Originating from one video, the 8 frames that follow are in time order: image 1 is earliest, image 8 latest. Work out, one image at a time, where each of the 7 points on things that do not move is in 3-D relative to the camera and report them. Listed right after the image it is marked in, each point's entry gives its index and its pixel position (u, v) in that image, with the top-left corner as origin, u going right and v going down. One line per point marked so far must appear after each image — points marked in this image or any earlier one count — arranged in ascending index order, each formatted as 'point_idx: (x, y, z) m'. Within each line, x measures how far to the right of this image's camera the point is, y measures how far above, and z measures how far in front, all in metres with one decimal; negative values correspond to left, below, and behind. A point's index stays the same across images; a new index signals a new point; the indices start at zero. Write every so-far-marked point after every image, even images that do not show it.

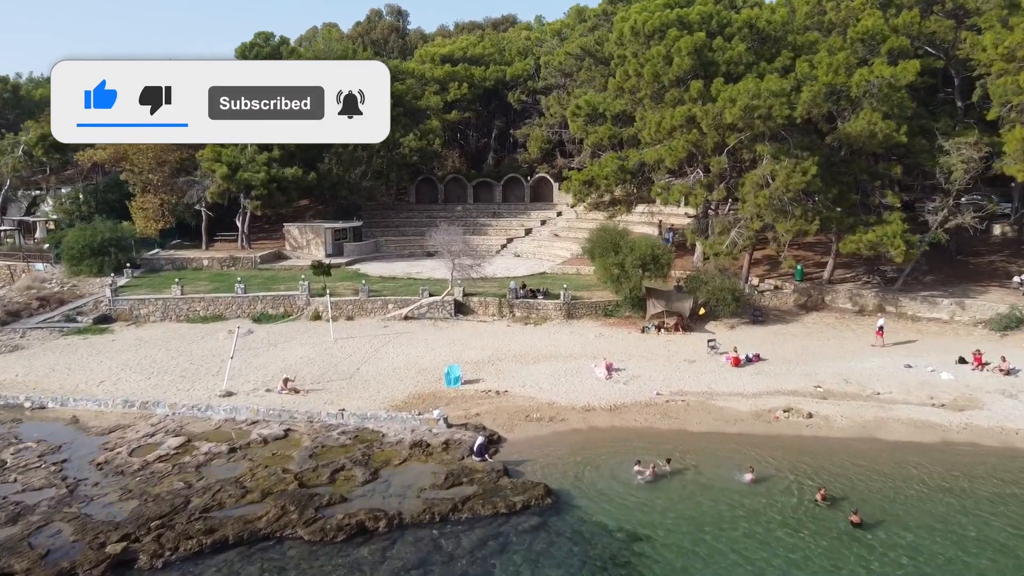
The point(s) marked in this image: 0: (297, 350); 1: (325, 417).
0: (-5.3, -1.5, +19.7) m
1: (-3.4, -2.4, +14.7) m
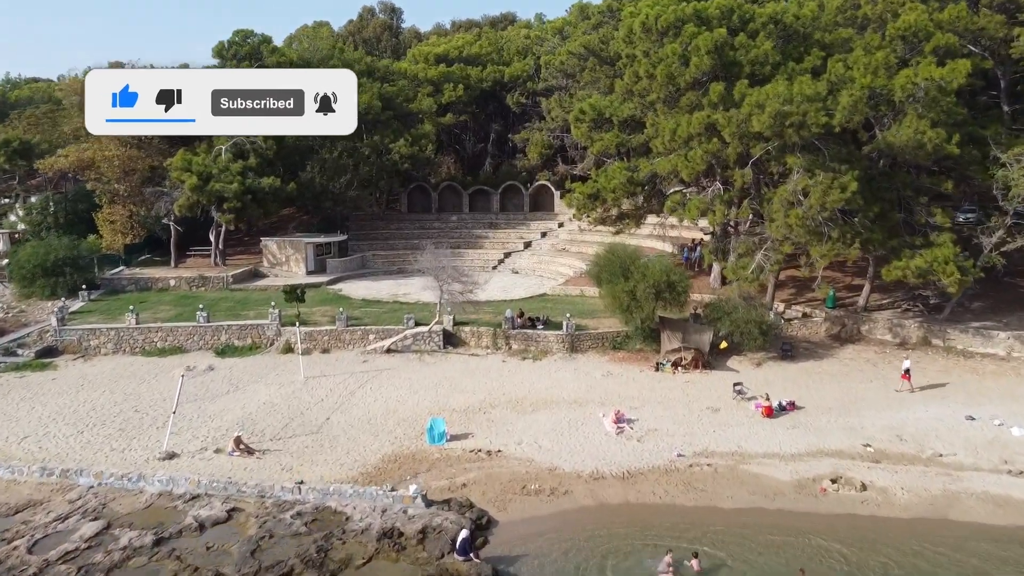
0: (-5.4, -2.2, +17.2) m
1: (-3.5, -3.1, +12.1) m
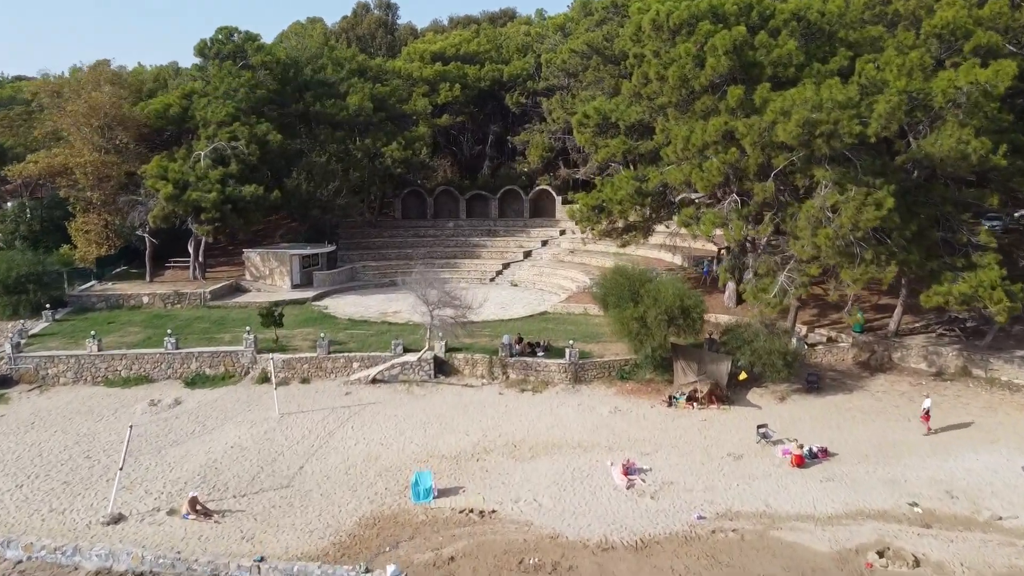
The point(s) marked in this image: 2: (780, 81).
0: (-5.4, -2.8, +15.4) m
1: (-3.6, -3.6, +10.4) m
2: (+5.9, +4.6, +17.9) m
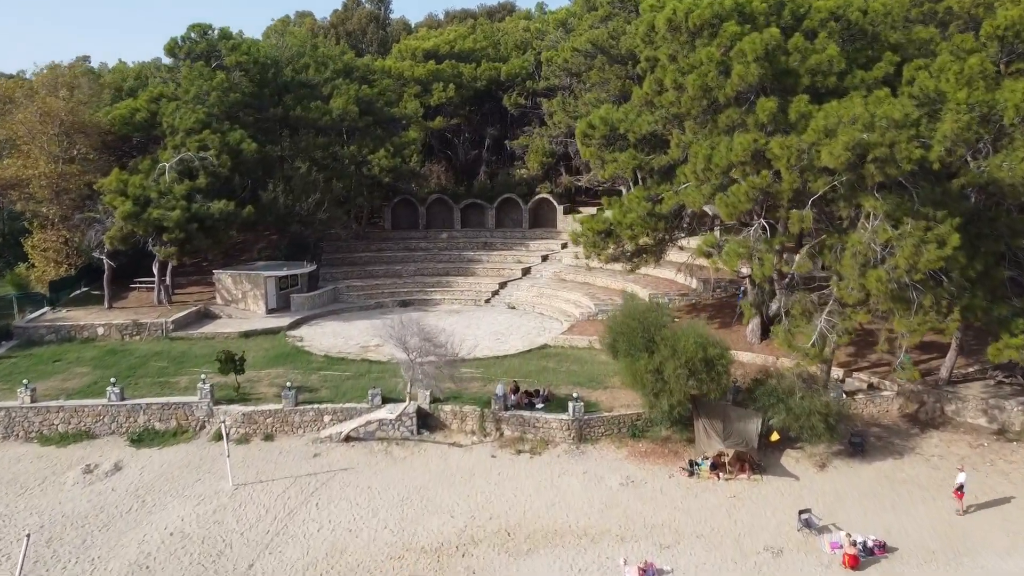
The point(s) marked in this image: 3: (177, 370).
0: (-5.5, -3.7, +13.0) m
1: (-3.7, -4.6, +8.0) m
2: (+5.8, +3.8, +15.4) m
3: (-7.8, -1.9, +18.7) m
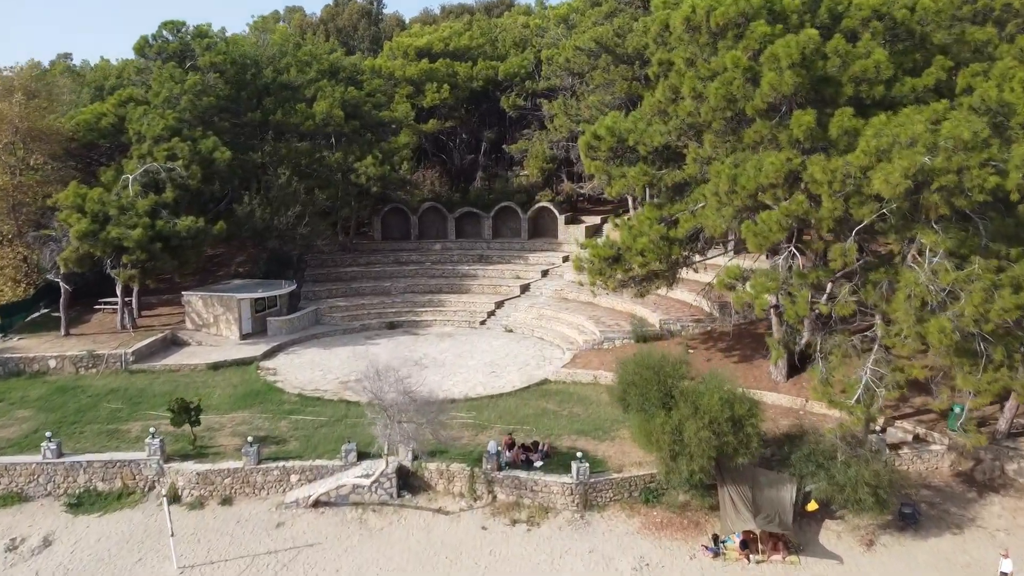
0: (-5.6, -4.4, +11.0) m
1: (-3.8, -5.3, +6.0) m
2: (+5.7, +3.1, +13.3) m
3: (-7.9, -2.6, +16.6) m
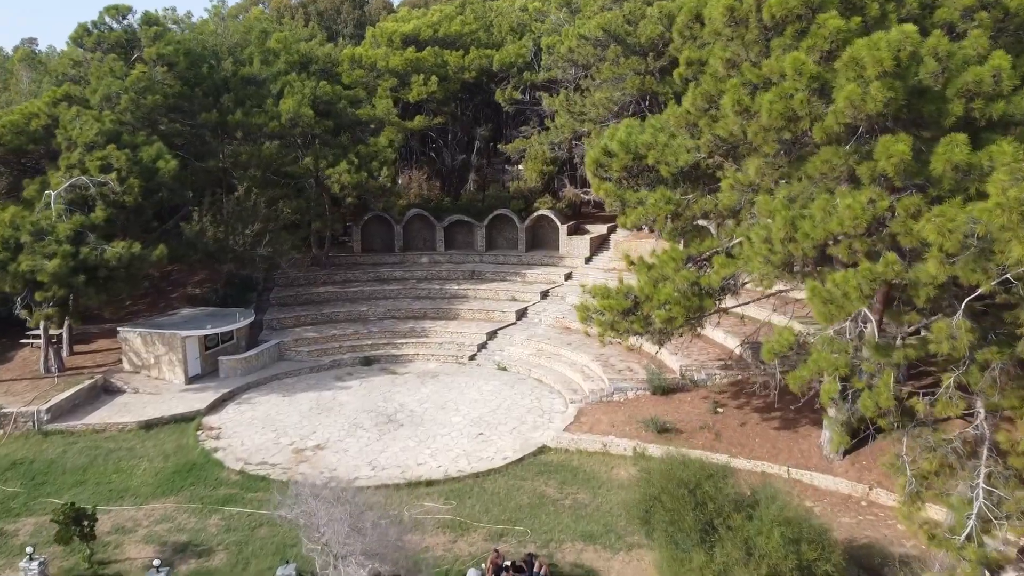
0: (-5.8, -5.5, +7.7) m
1: (-4.0, -6.5, +2.7) m
2: (+5.5, +2.0, +9.8) m
3: (-8.0, -3.6, +13.3) m
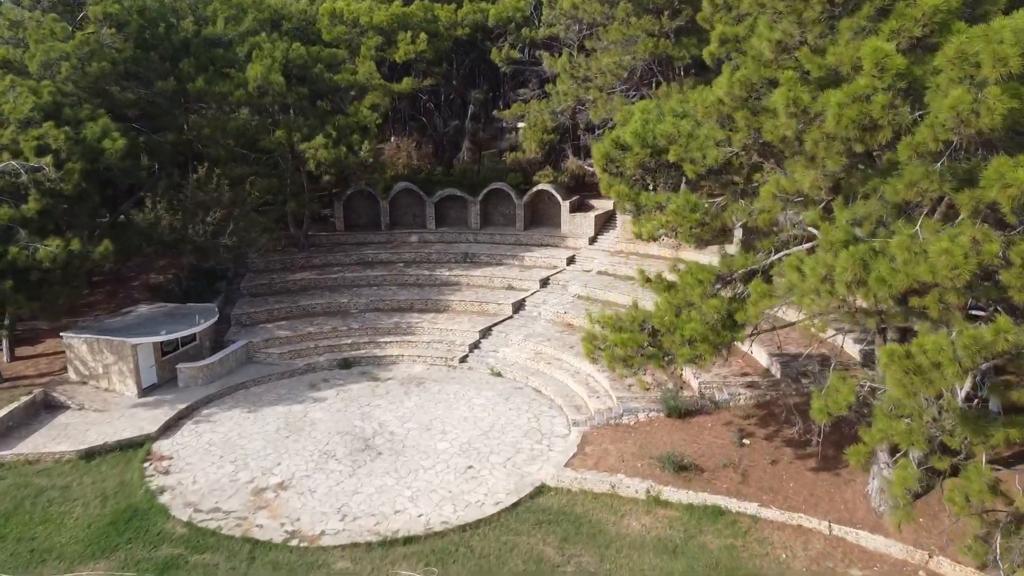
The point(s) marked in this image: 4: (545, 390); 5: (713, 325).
0: (-5.9, -6.2, +5.8) m
1: (-4.1, -7.6, +0.9) m
2: (+5.4, +1.4, +7.4) m
3: (-8.1, -3.9, +11.3) m
4: (+0.7, -2.2, +17.1) m
5: (+2.7, -0.5, +10.5) m
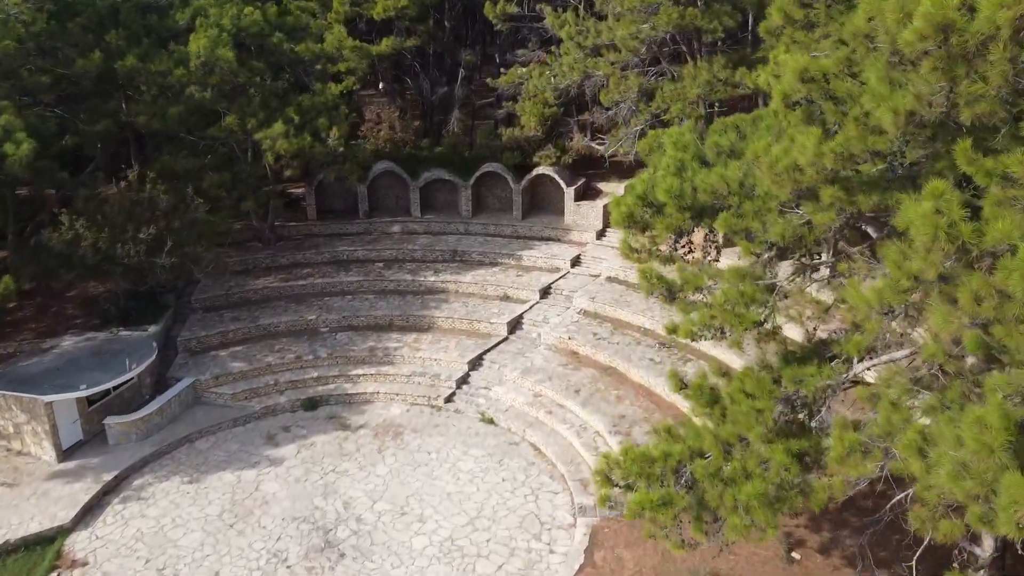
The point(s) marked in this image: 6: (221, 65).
0: (-6.1, -8.0, +3.5) m
1: (-4.2, -9.8, -1.3) m
2: (+5.3, -0.2, +4.3) m
3: (-8.2, -5.2, +8.7) m
4: (+0.6, -2.9, +14.3) m
5: (+2.5, -1.9, +7.6) m
6: (-6.5, +5.0, +17.8) m
